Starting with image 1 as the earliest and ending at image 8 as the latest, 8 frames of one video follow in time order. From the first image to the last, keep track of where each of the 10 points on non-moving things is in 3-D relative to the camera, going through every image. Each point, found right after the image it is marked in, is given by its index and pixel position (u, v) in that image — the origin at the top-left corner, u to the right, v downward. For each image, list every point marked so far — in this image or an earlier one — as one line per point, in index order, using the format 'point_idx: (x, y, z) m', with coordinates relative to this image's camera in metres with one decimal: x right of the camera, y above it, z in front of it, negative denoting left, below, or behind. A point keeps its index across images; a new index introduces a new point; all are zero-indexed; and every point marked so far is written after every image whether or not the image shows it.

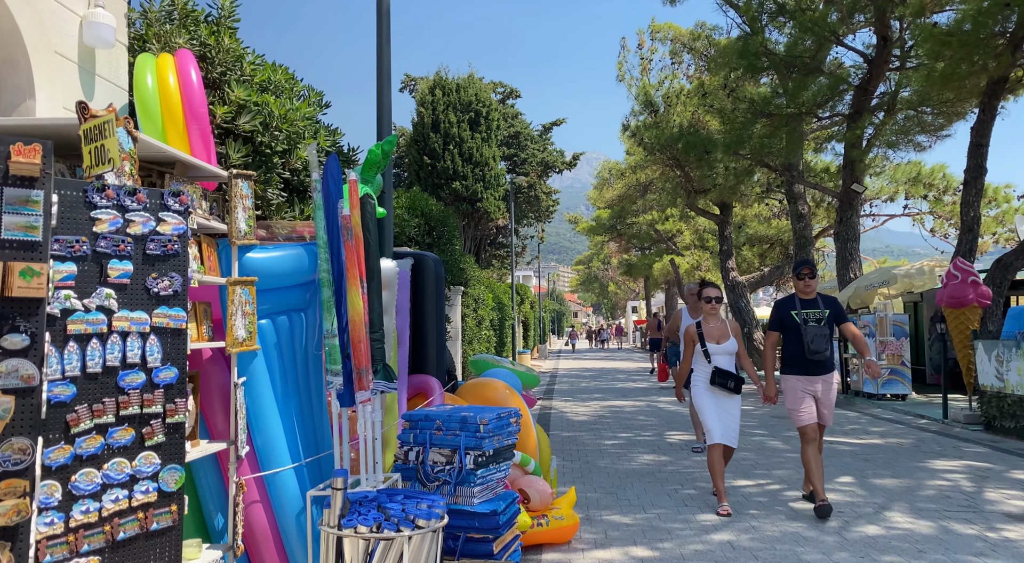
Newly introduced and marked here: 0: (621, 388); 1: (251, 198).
0: (+2.5, -2.5, +20.0) m
1: (-1.2, +0.4, +4.0) m
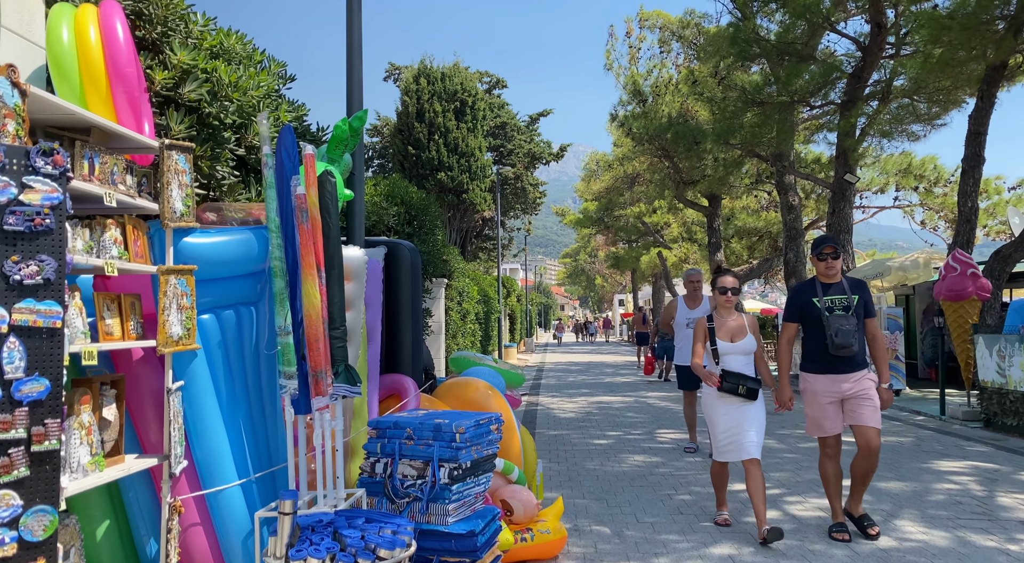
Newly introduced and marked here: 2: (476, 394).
0: (+2.2, -2.3, +19.6) m
1: (-1.3, +0.4, +3.5) m
2: (-0.2, -0.7, +5.5) m
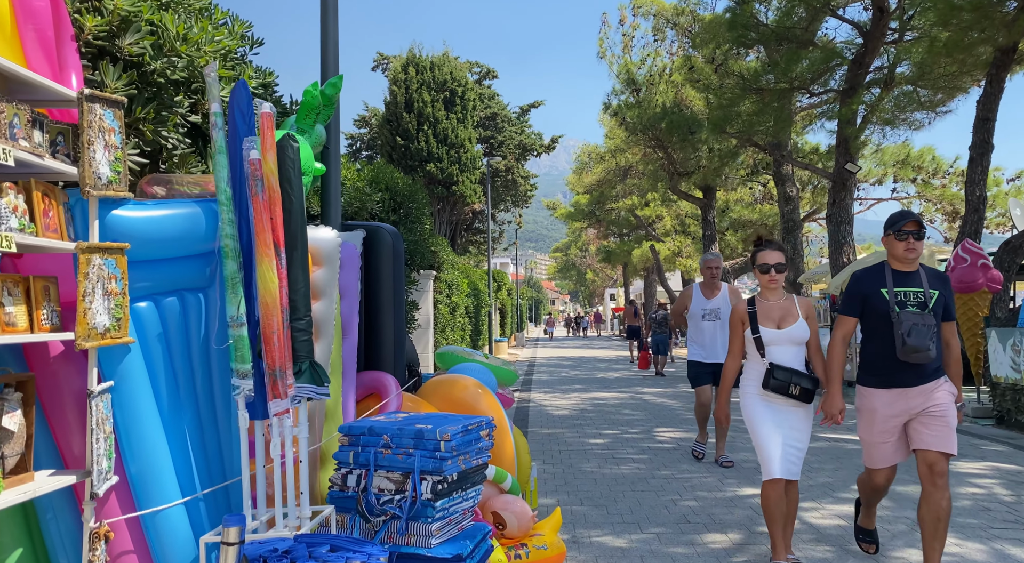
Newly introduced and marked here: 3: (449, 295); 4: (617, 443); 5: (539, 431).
0: (+2.0, -2.1, +19.1) m
1: (-1.3, +0.5, +2.9) m
2: (-0.3, -0.6, +5.0) m
3: (-1.2, -0.3, +16.0) m
4: (+1.1, -1.7, +8.9) m
5: (+0.3, -1.7, +10.1) m
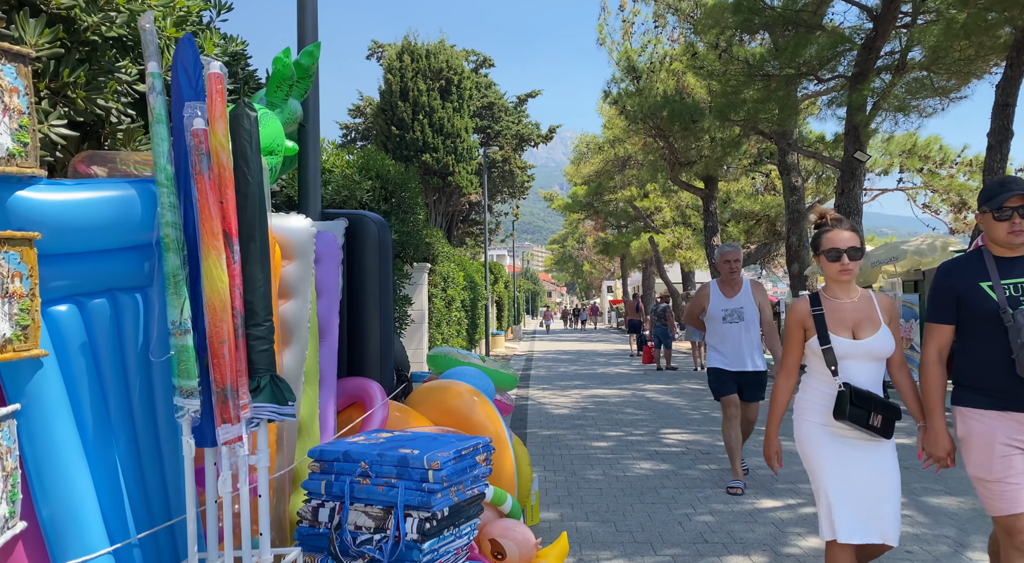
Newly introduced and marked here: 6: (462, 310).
0: (+1.9, -2.0, +18.6) m
1: (-1.3, +0.5, +2.4) m
2: (-0.3, -0.6, +4.4) m
3: (-1.2, -0.1, +15.4) m
4: (+1.1, -1.6, +8.4) m
5: (+0.3, -1.7, +9.6) m
6: (-1.1, -0.6, +18.6) m
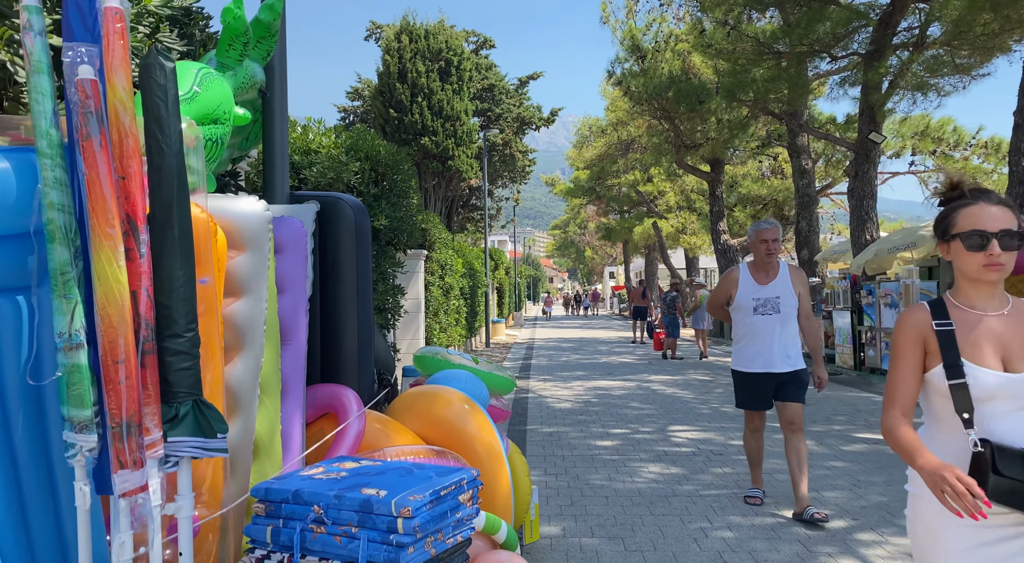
0: (+1.9, -1.7, +18.1) m
1: (-1.3, +0.5, +1.8) m
2: (-0.3, -0.6, +3.9) m
3: (-1.2, +0.1, +14.9) m
4: (+1.0, -1.5, +7.9) m
5: (+0.3, -1.5, +9.1) m
6: (-1.1, -0.3, +18.1) m
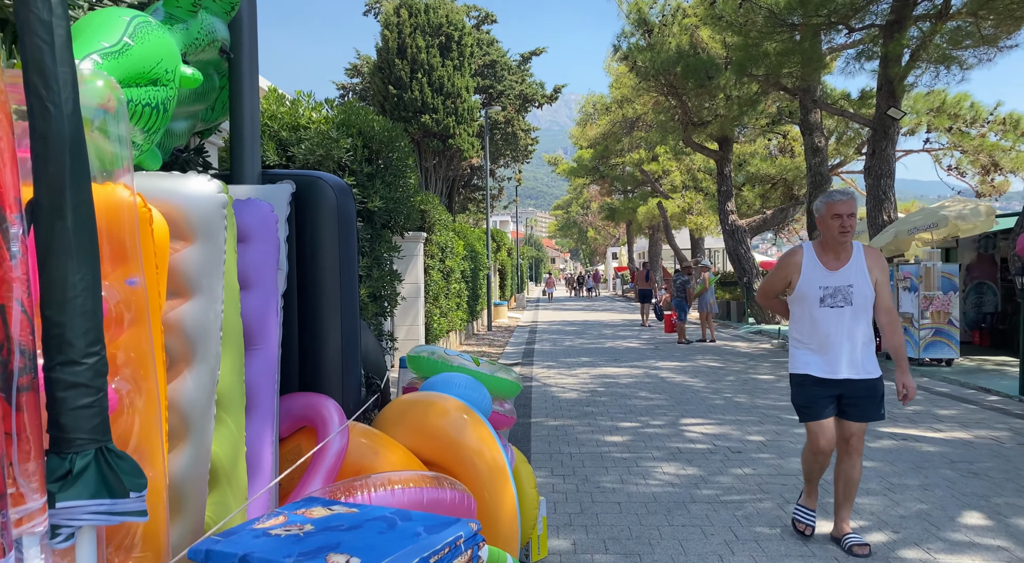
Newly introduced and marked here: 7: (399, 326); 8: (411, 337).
0: (+2.0, -1.3, +17.6) m
1: (-1.3, +0.5, +1.3) m
2: (-0.3, -0.5, +3.4) m
3: (-1.1, +0.4, +14.4) m
4: (+1.1, -1.4, +7.4) m
5: (+0.3, -1.4, +8.6) m
6: (-1.0, 0.0, +17.5) m
7: (-1.6, -0.6, +12.2) m
8: (-1.4, -0.8, +12.2) m
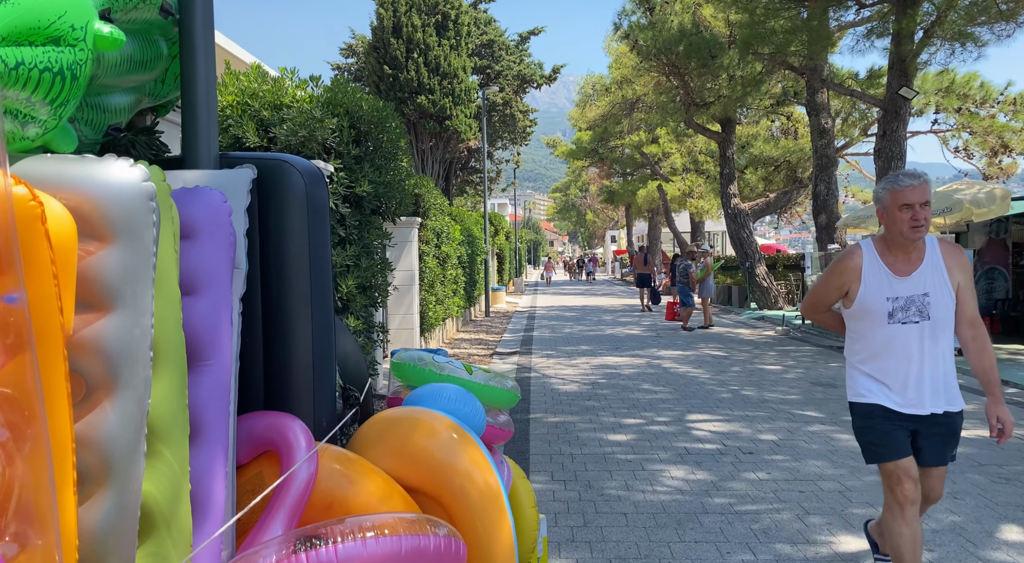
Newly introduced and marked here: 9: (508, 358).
0: (+1.9, -1.0, +17.2) m
1: (-1.3, +0.4, +0.8) m
2: (-0.3, -0.5, +3.0) m
3: (-1.2, +0.6, +13.9) m
4: (+1.1, -1.3, +7.0) m
5: (+0.3, -1.3, +8.2) m
6: (-1.1, +0.3, +17.1) m
7: (-1.6, -0.5, +11.8) m
8: (-1.5, -0.6, +11.8) m
9: (-0.1, -1.2, +13.4) m
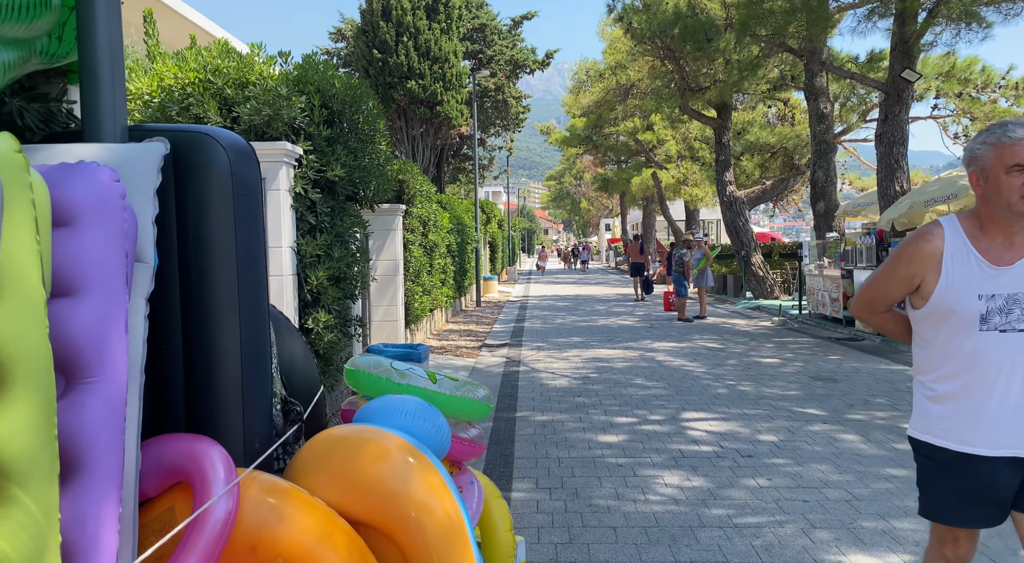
0: (+1.8, -0.8, +16.7) m
1: (-1.4, +0.4, +0.4) m
2: (-0.4, -0.5, +2.5) m
3: (-1.3, +0.8, +13.4) m
4: (+0.9, -1.2, +6.6) m
5: (+0.2, -1.2, +7.8) m
6: (-1.2, +0.5, +16.6) m
7: (-1.8, -0.3, +11.3) m
8: (-1.6, -0.5, +11.3) m
9: (-0.2, -1.0, +13.0) m
